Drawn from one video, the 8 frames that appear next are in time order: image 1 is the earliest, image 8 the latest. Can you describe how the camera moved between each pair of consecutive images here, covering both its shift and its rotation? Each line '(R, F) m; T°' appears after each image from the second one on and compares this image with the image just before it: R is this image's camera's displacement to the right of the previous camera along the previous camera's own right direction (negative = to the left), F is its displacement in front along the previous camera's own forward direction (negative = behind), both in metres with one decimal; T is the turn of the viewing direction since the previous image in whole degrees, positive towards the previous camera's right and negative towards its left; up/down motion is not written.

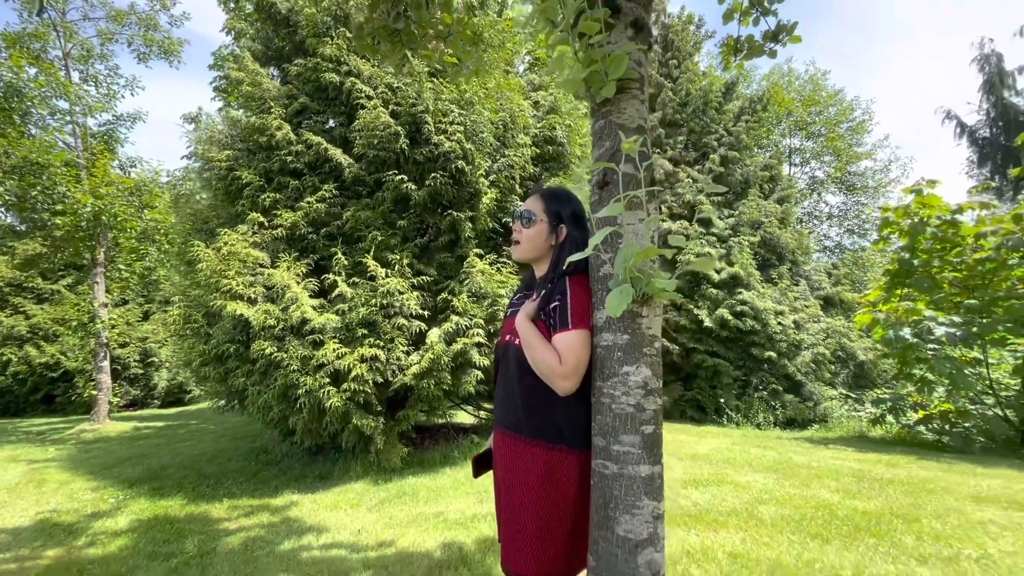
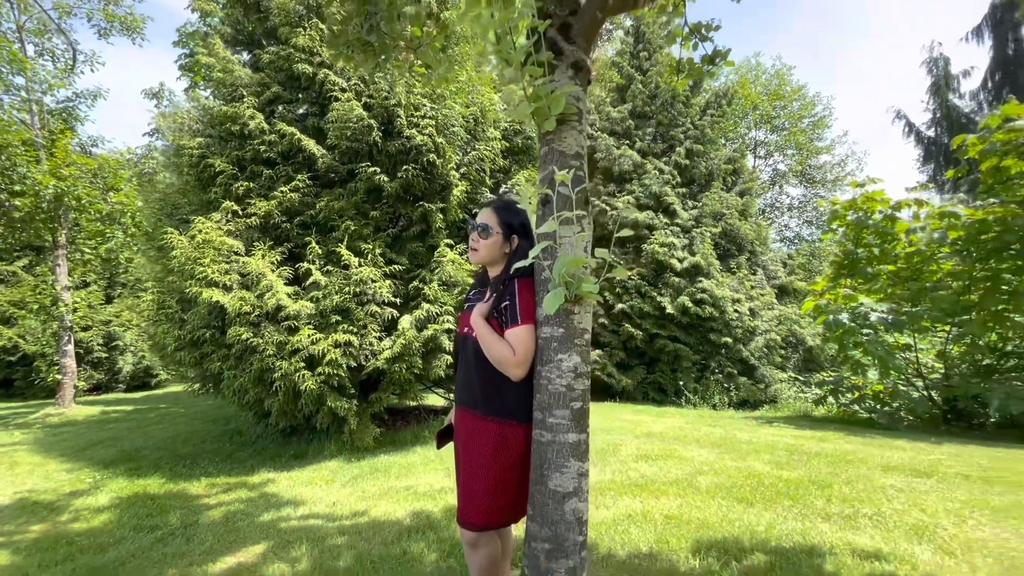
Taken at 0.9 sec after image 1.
(+0.1, -0.3) m; +3°
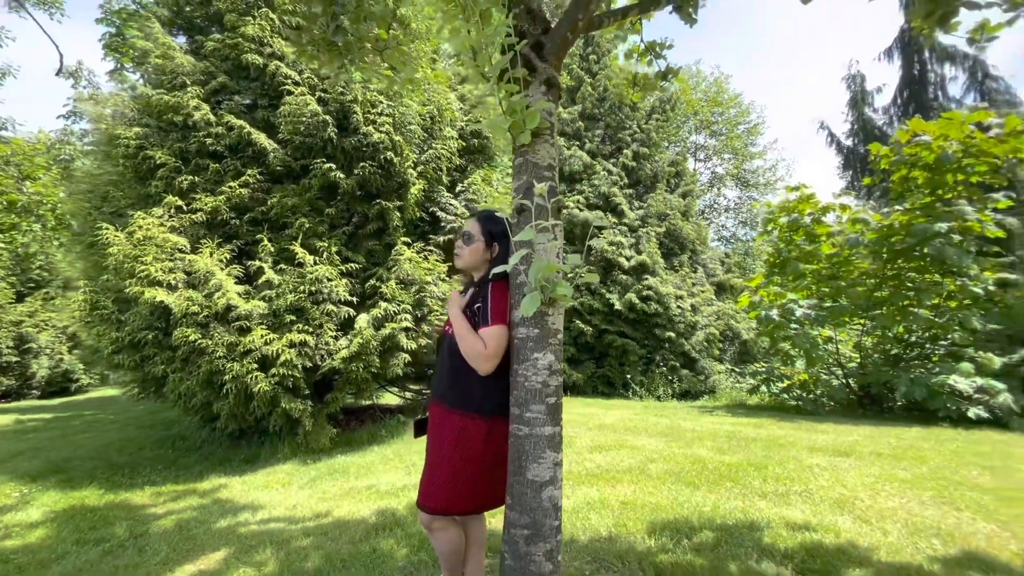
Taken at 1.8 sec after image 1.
(-0.1, -0.1) m; +6°
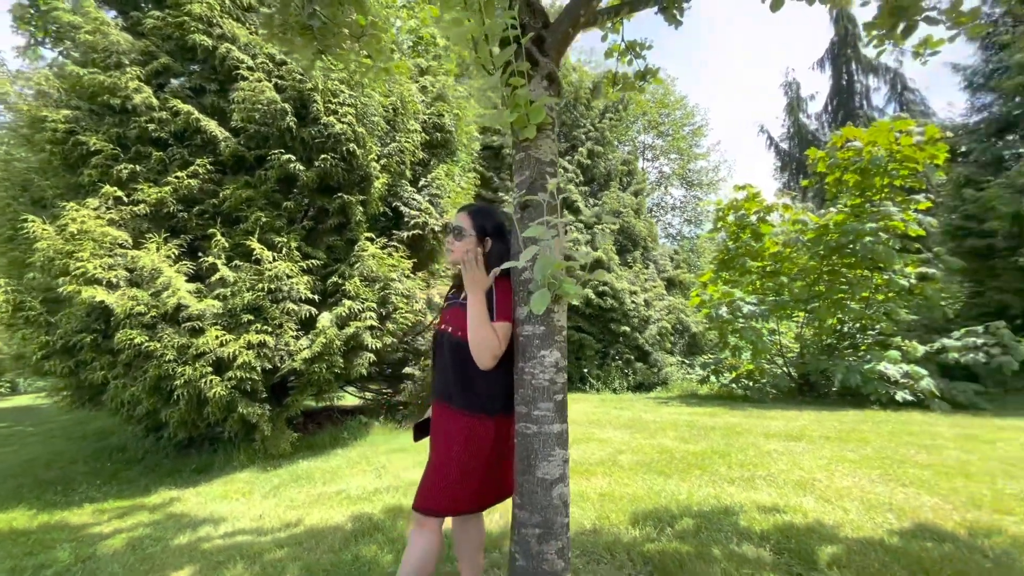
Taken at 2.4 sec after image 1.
(-0.2, 0.0) m; +6°
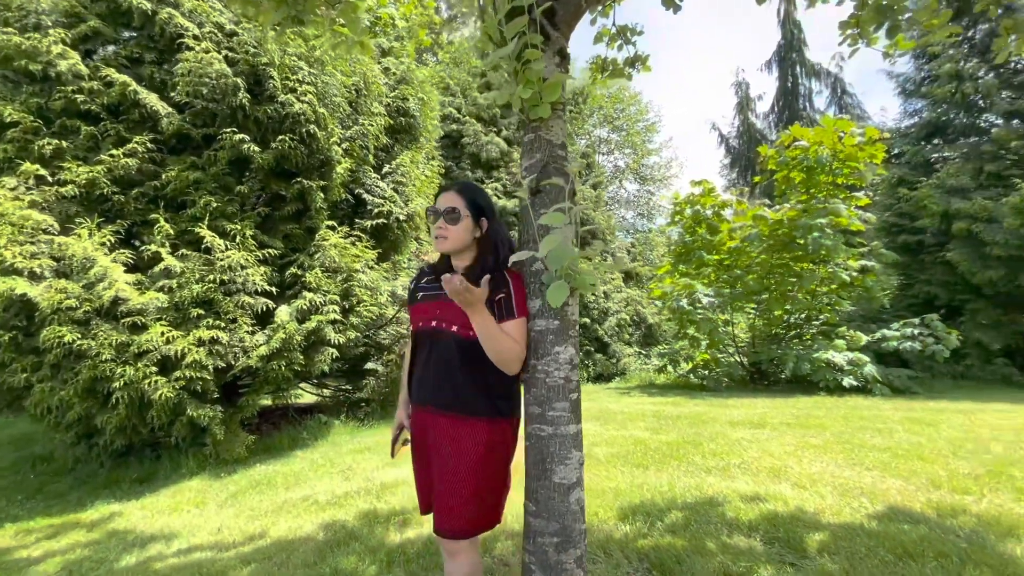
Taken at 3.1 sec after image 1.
(-0.2, +0.2) m; +6°
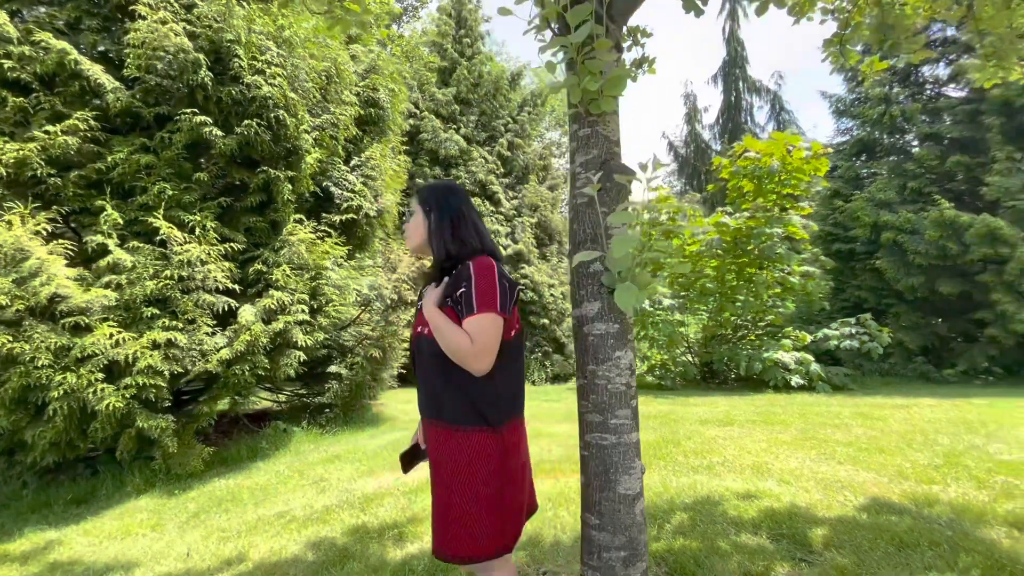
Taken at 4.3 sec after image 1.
(-0.4, +0.1) m; +7°
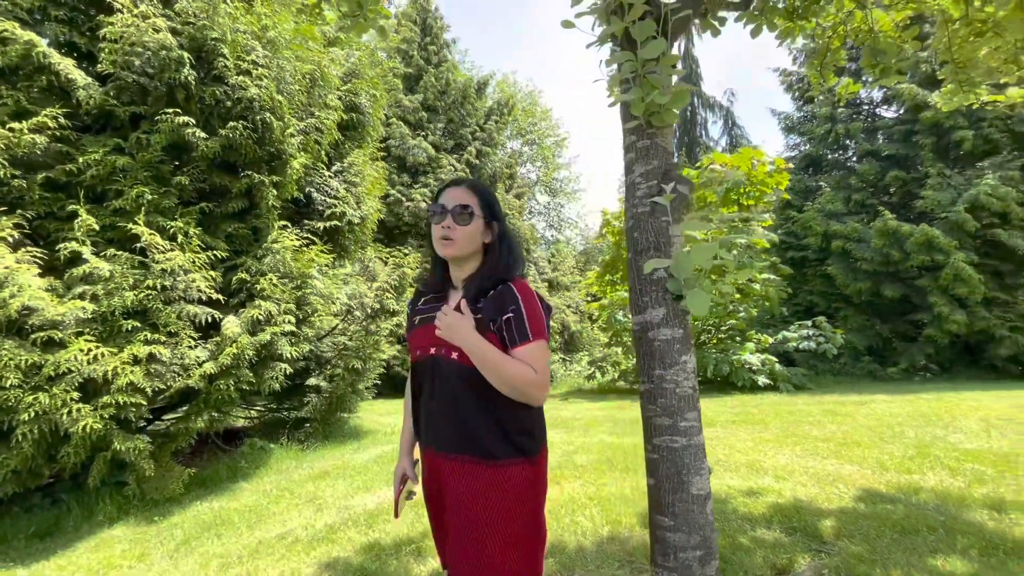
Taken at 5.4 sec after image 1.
(-0.4, 0.0) m; +5°
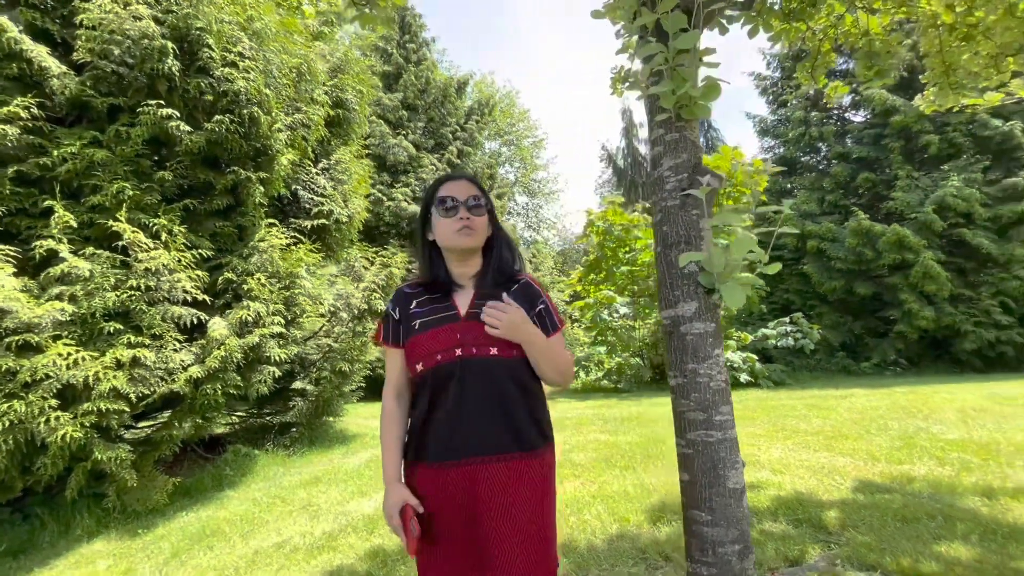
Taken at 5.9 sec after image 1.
(-0.2, +0.1) m; +3°
